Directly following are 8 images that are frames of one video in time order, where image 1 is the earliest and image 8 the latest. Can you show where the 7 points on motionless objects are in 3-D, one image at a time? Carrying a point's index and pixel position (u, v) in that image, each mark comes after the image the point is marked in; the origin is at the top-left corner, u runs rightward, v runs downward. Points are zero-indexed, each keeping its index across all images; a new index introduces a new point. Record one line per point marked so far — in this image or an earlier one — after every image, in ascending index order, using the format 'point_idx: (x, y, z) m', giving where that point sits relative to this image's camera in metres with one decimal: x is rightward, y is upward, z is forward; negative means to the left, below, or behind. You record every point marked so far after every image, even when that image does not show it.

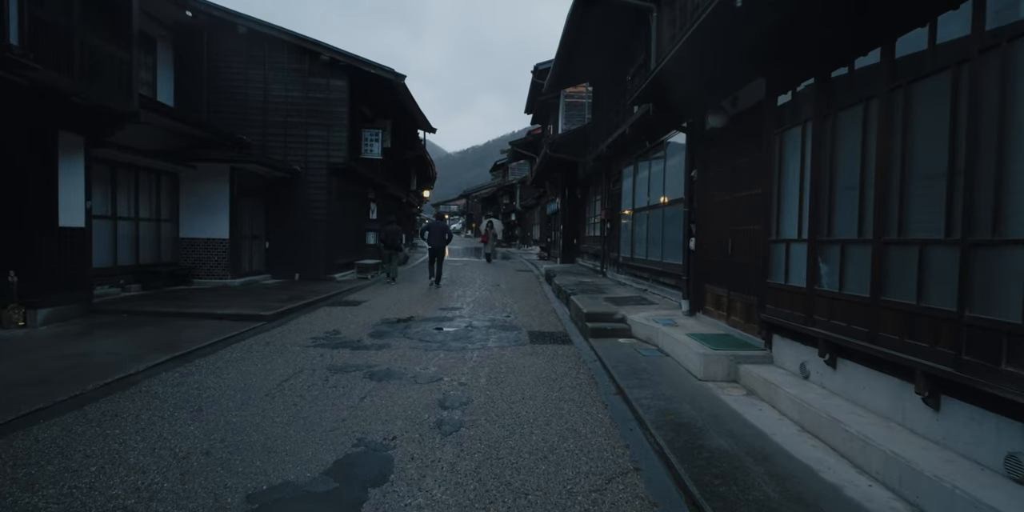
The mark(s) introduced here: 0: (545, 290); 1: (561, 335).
0: (+0.8, -0.8, +13.1) m
1: (+0.7, -1.1, +7.9) m
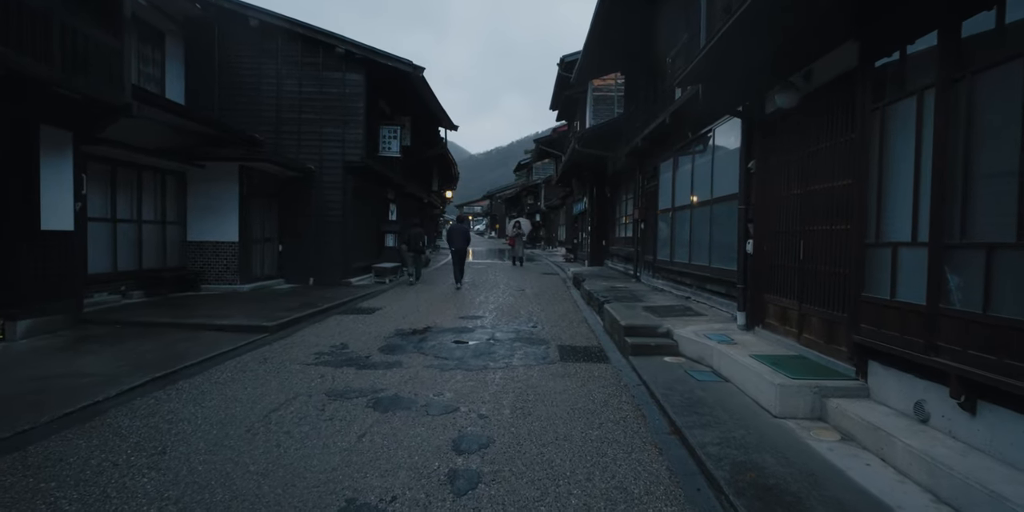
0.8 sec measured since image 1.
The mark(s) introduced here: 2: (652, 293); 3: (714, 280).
0: (+1.3, -0.9, +12.2) m
1: (+1.0, -1.1, +6.9) m
2: (+2.3, -0.6, +9.7) m
3: (+2.7, -0.3, +7.6) m
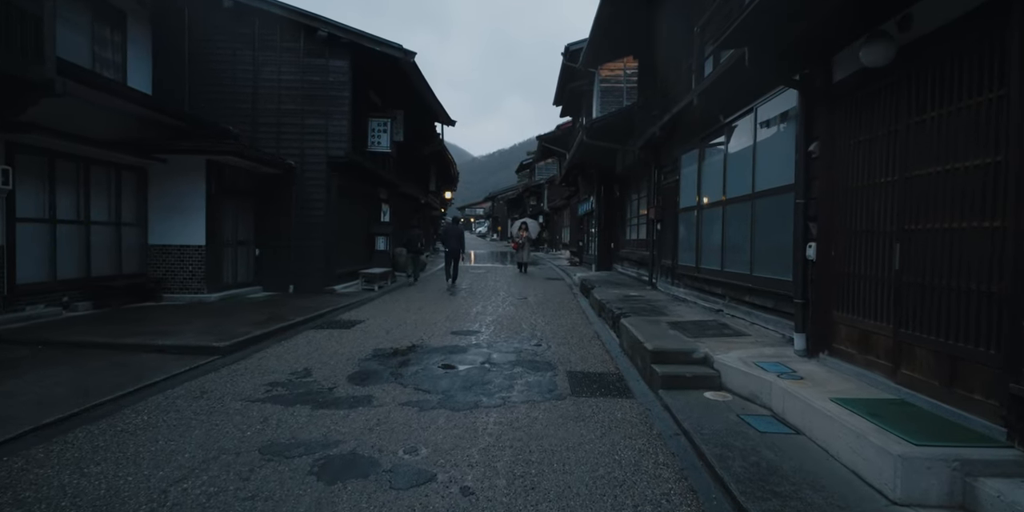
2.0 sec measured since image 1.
0: (+1.3, -1.0, +10.8) m
1: (+1.0, -1.2, +5.6) m
2: (+2.3, -0.7, +8.4) m
3: (+2.6, -0.4, +6.3) m
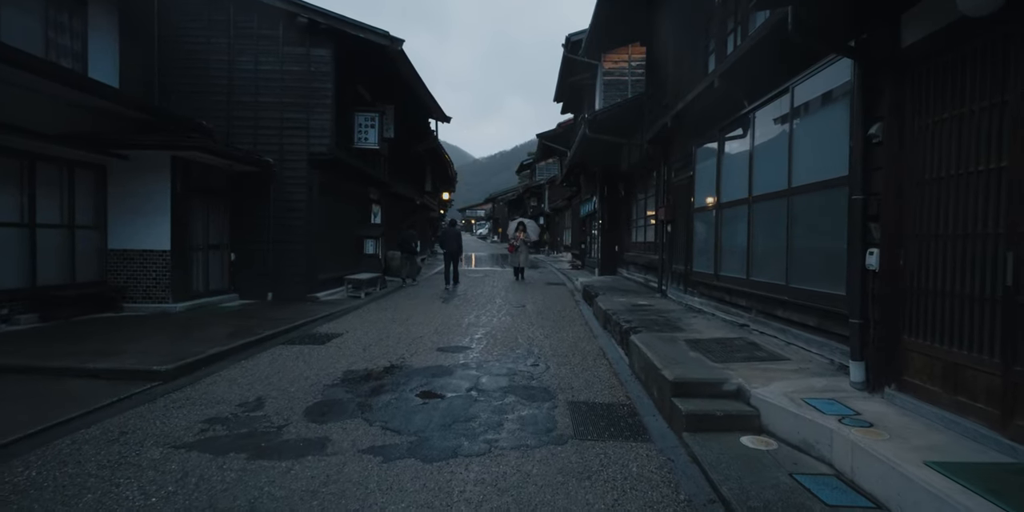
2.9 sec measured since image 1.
0: (+1.3, -1.0, +9.8) m
1: (+0.9, -1.3, +4.6) m
2: (+2.3, -0.8, +7.4) m
3: (+2.6, -0.5, +5.3) m
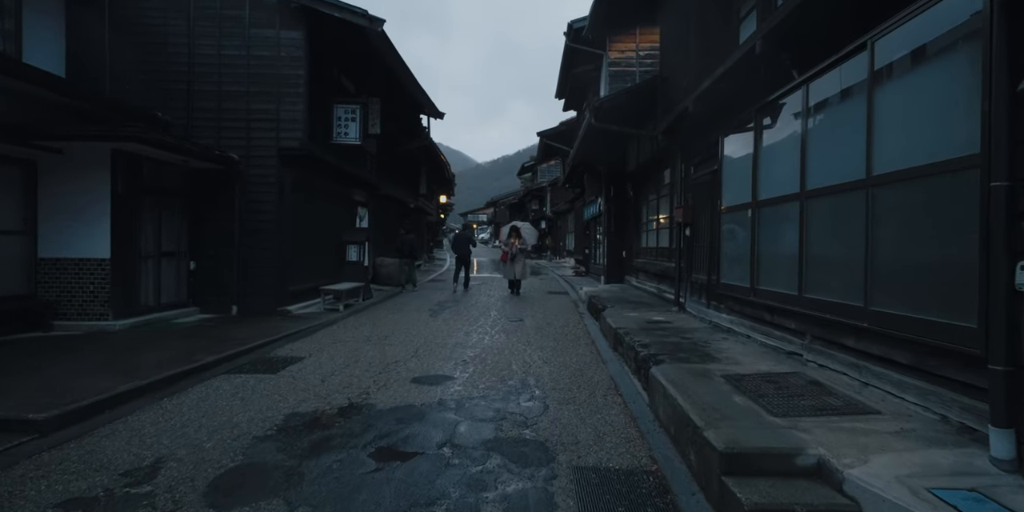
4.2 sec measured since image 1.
0: (+1.2, -1.2, +8.5) m
1: (+0.8, -1.4, +3.3) m
2: (+2.2, -0.9, +6.0) m
3: (+2.5, -0.5, +4.0) m
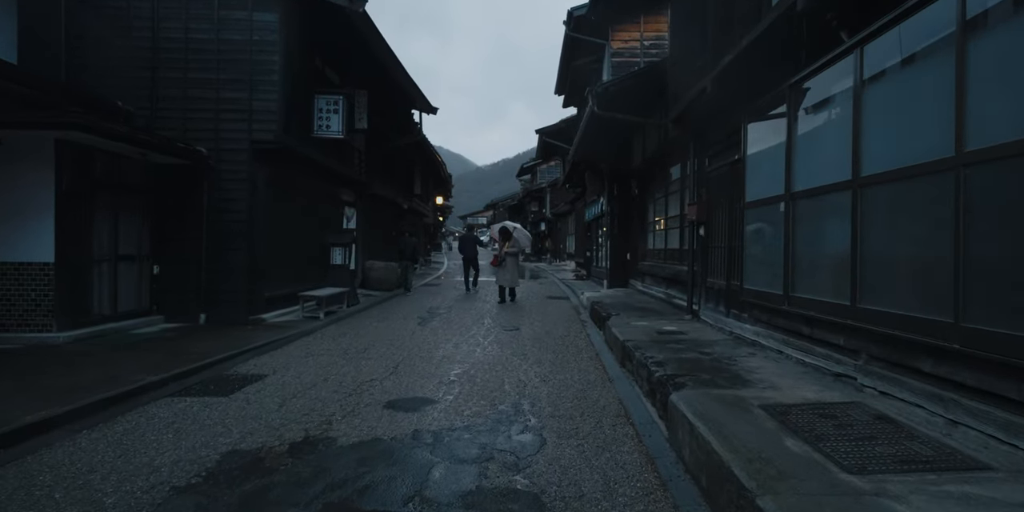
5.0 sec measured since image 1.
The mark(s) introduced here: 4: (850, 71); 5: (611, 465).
0: (+1.1, -1.2, +7.6) m
1: (+0.7, -1.4, +2.3) m
2: (+2.1, -0.9, +5.1) m
3: (+2.4, -0.5, +3.1) m
4: (+2.5, +1.4, +4.3) m
5: (+0.6, -1.3, +3.8) m
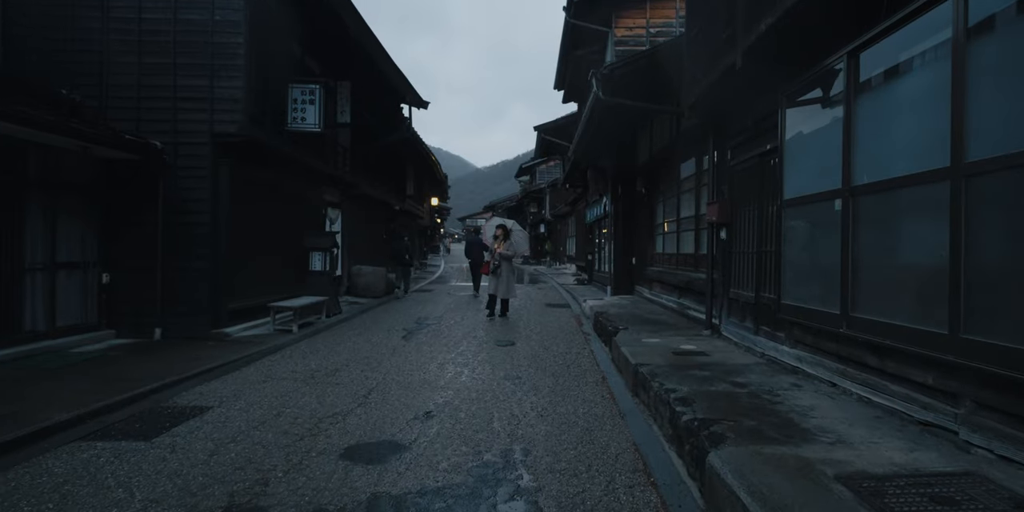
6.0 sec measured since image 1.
0: (+1.0, -1.3, +6.5) m
1: (+0.6, -1.4, +1.3) m
2: (+2.0, -1.0, +4.1) m
3: (+2.3, -0.6, +2.0) m
4: (+2.4, +1.3, +3.3) m
5: (+0.6, -1.4, +2.7) m
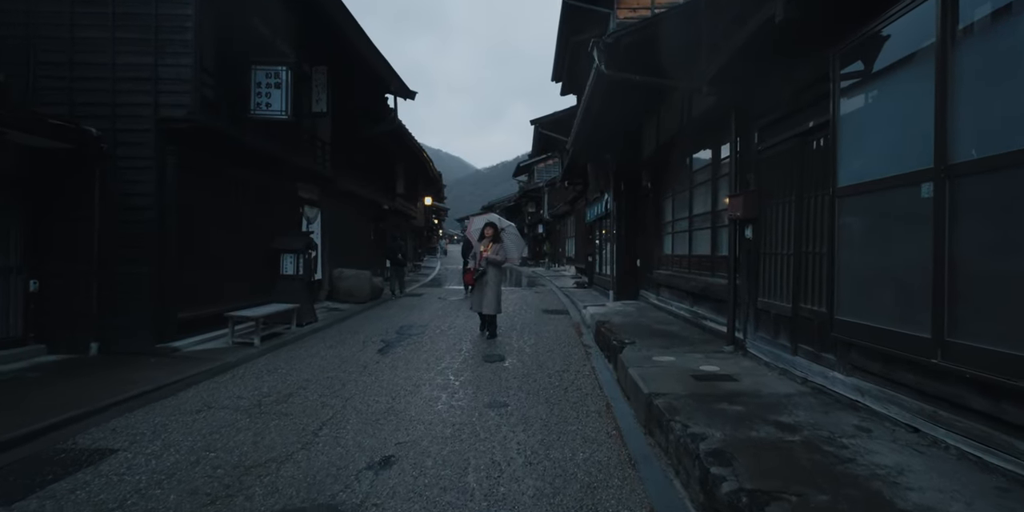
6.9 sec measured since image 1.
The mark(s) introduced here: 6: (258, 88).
0: (+0.9, -1.3, +5.5) m
1: (+0.5, -1.4, +0.2) m
2: (+1.9, -1.0, +3.0) m
3: (+2.2, -0.6, +1.0) m
4: (+2.3, +1.3, +2.2) m
5: (+0.4, -1.4, +1.7) m
6: (-3.8, +2.5, +8.8) m
